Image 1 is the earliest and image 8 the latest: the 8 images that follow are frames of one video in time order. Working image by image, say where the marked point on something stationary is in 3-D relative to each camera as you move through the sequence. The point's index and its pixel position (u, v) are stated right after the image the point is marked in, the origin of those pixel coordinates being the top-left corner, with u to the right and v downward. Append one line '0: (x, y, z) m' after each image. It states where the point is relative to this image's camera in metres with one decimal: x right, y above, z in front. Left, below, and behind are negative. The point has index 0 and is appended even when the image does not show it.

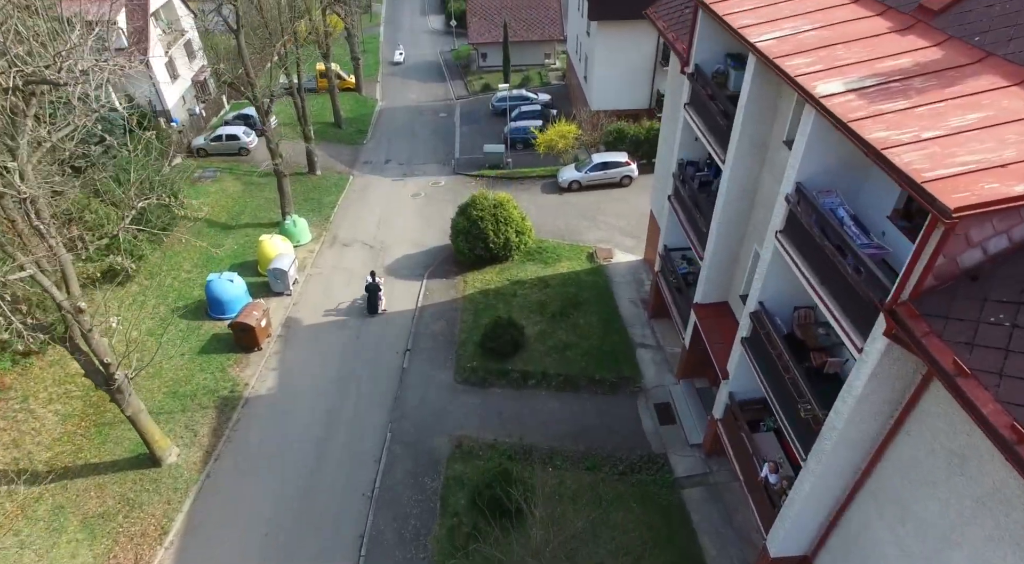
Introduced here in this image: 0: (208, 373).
0: (-9.0, -2.7, +18.3) m
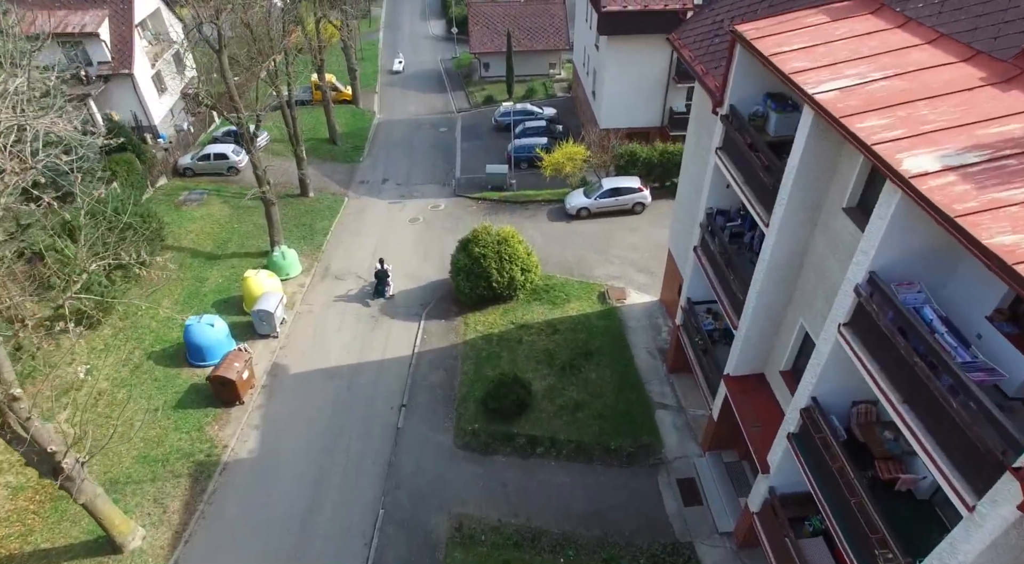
0: (-8.9, -4.1, +16.6) m
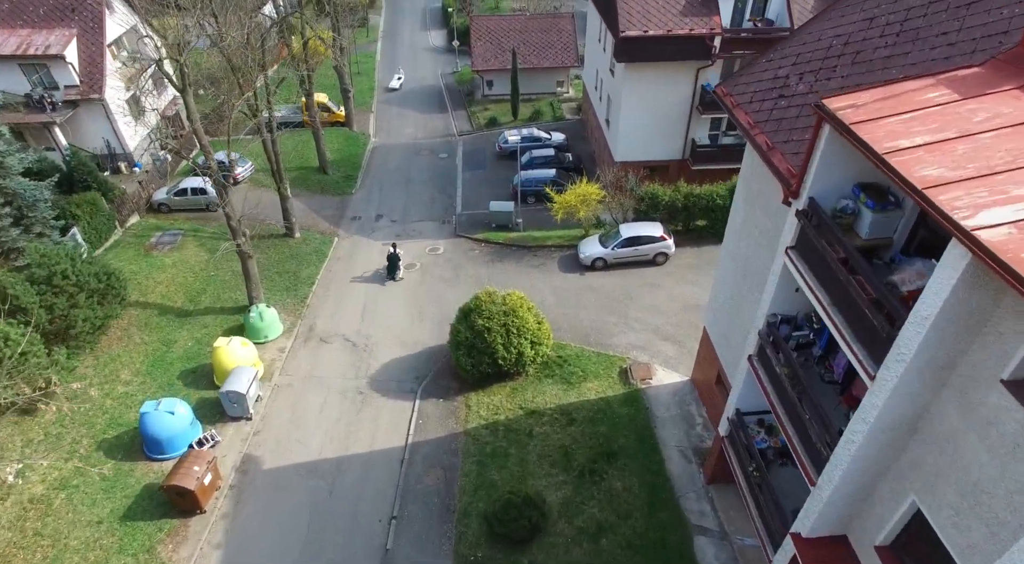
0: (-8.7, -6.2, +14.0) m
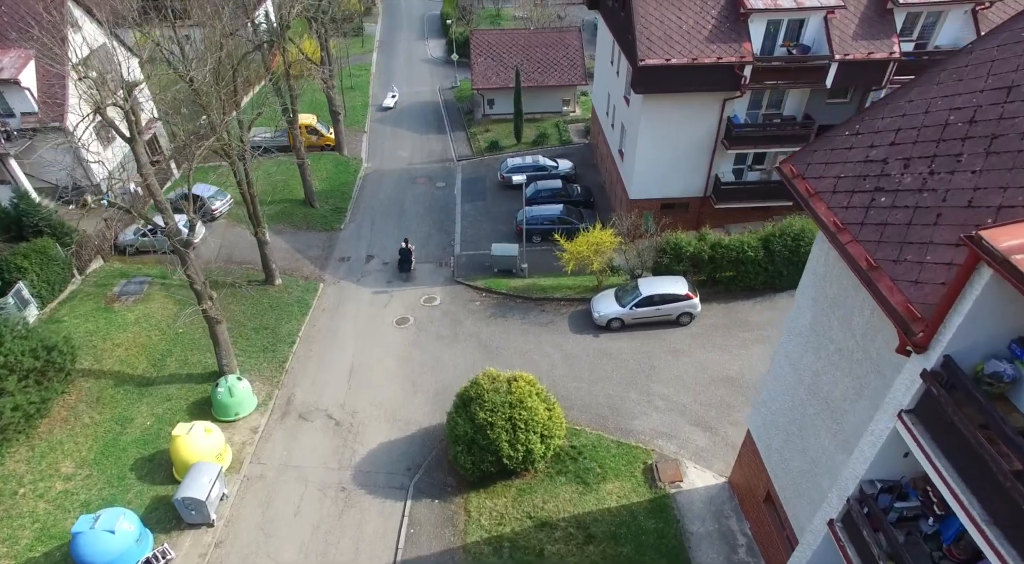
0: (-8.5, -8.2, +11.3) m
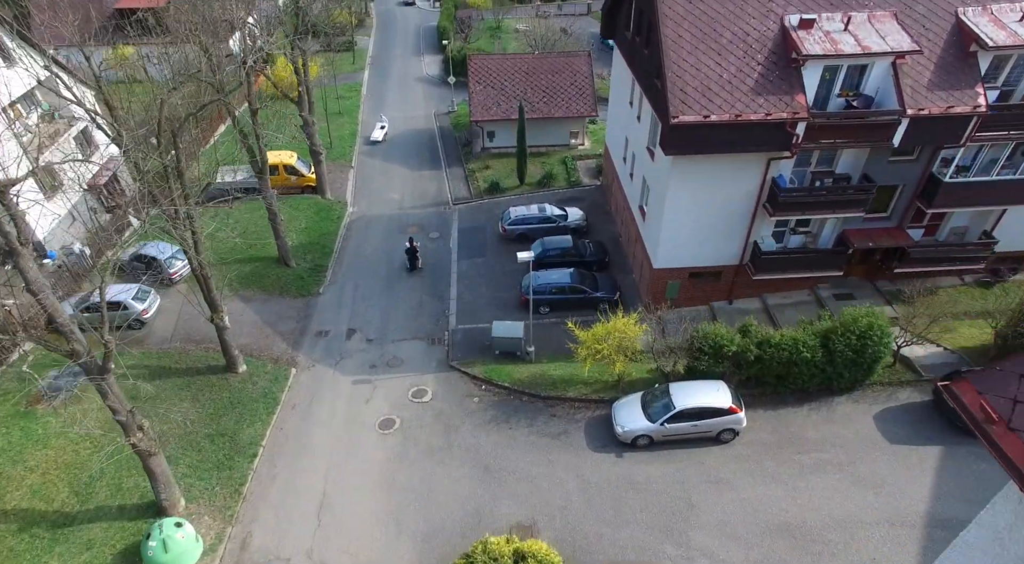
0: (-8.4, -11.1, +7.7) m
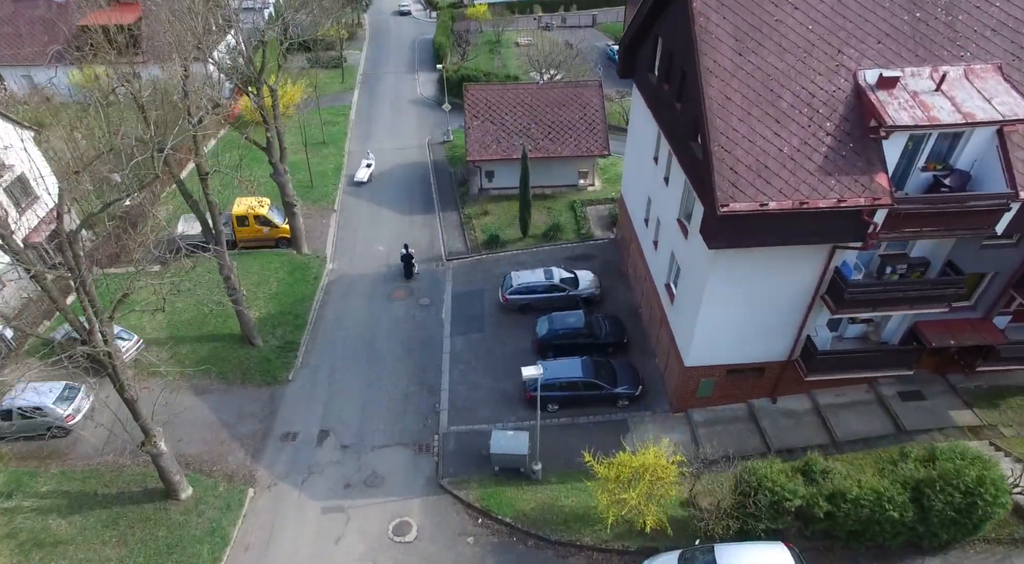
0: (-8.3, -14.0, +4.1) m
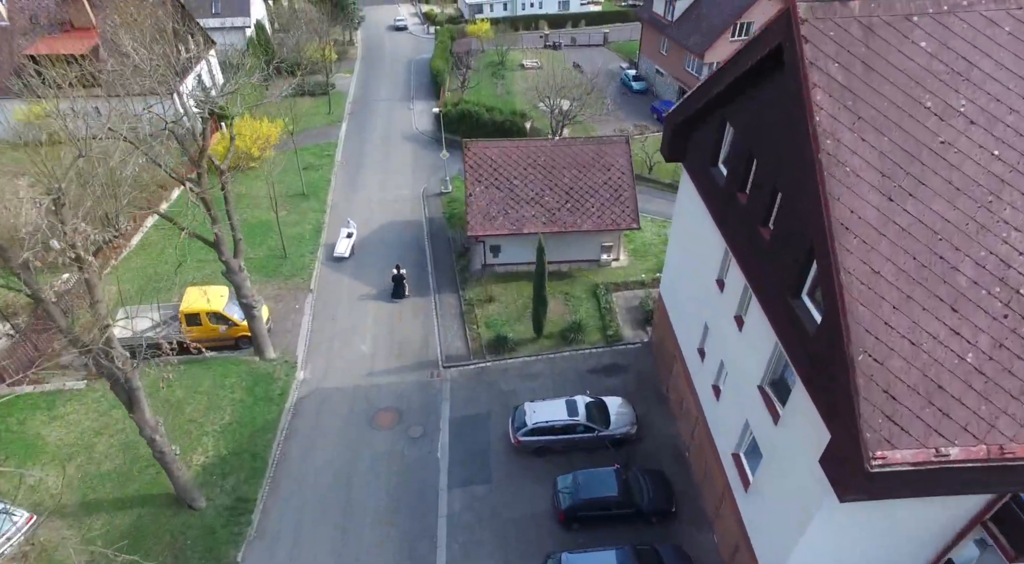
0: (-7.9, -18.1, -0.8) m
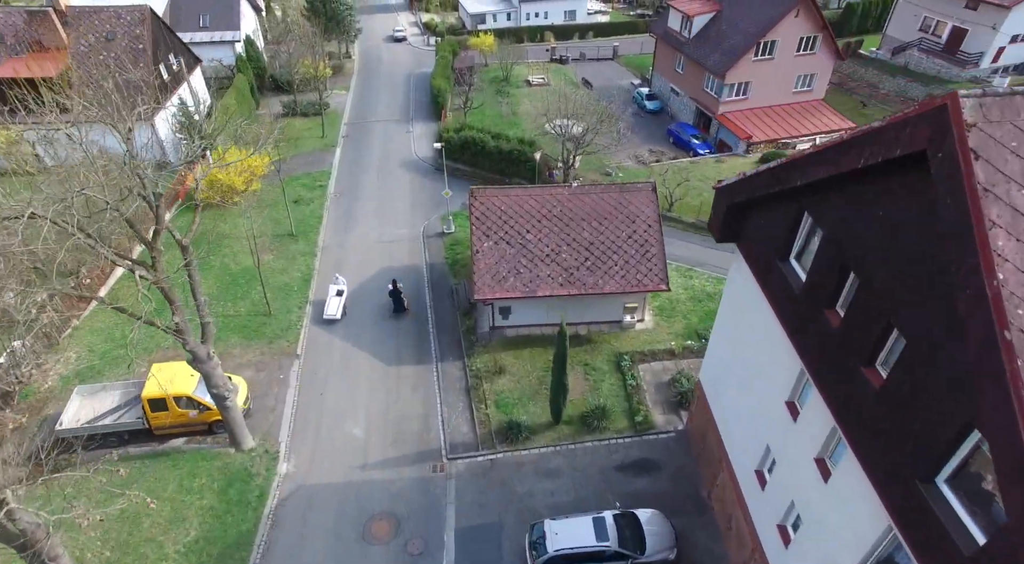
0: (-7.4, -20.5, -3.7) m
